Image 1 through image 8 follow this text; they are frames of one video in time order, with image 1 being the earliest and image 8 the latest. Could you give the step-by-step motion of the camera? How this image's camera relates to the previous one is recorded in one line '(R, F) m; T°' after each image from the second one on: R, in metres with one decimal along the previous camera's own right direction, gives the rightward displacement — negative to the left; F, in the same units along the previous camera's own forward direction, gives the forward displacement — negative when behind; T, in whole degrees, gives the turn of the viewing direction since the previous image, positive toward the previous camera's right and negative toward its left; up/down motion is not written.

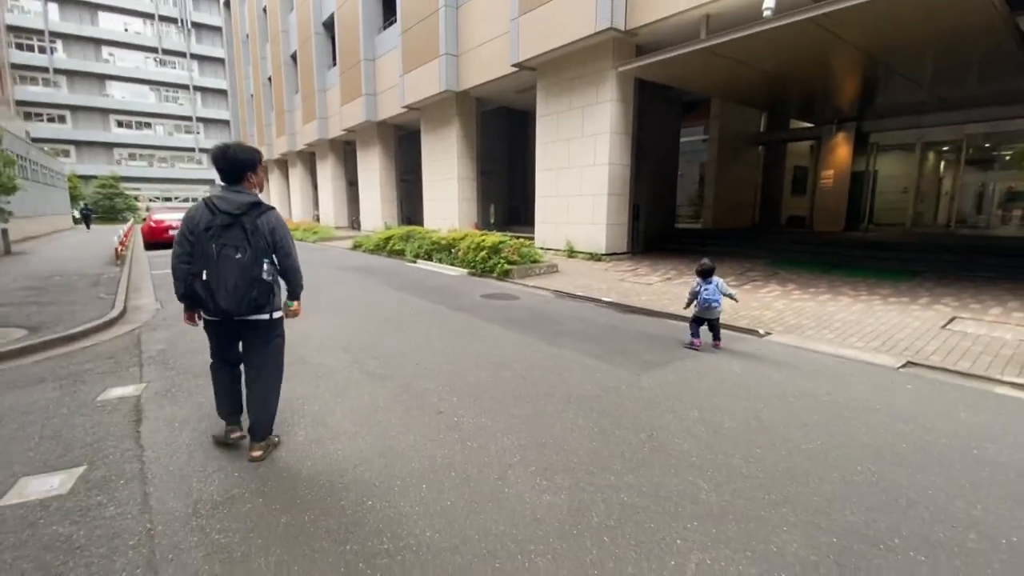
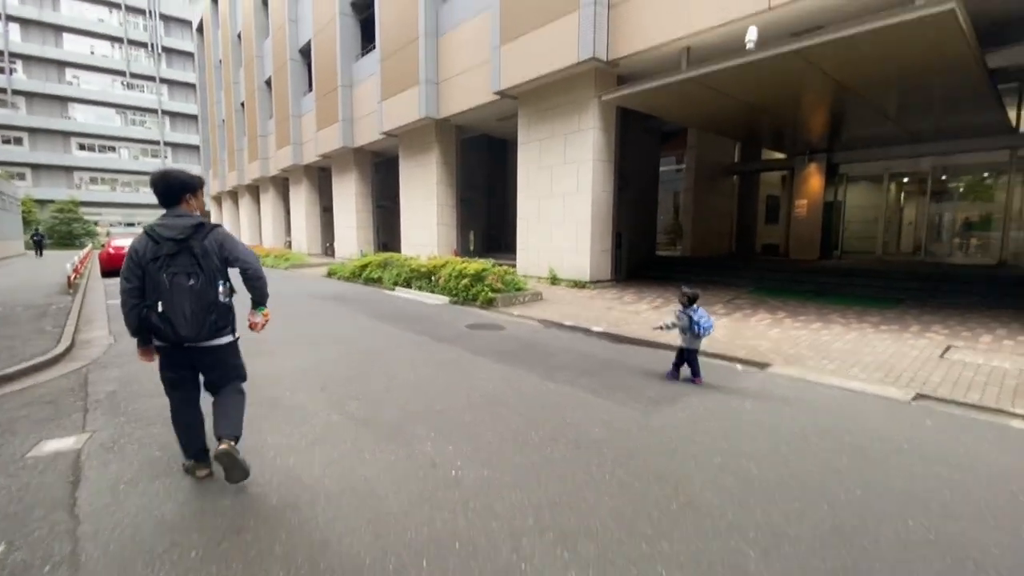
(-0.2, +0.4) m; +3°
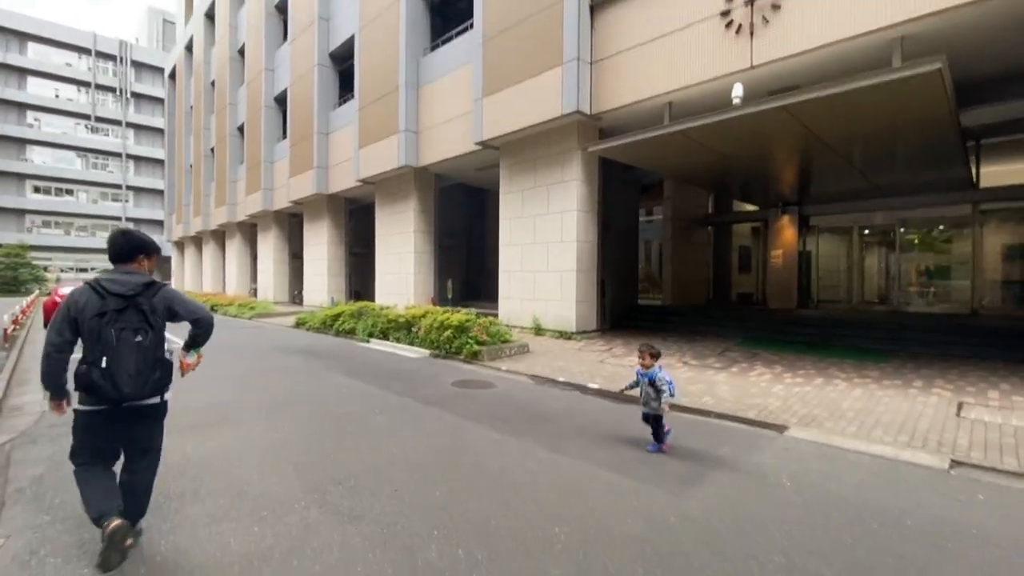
(-0.3, +0.5) m; +4°
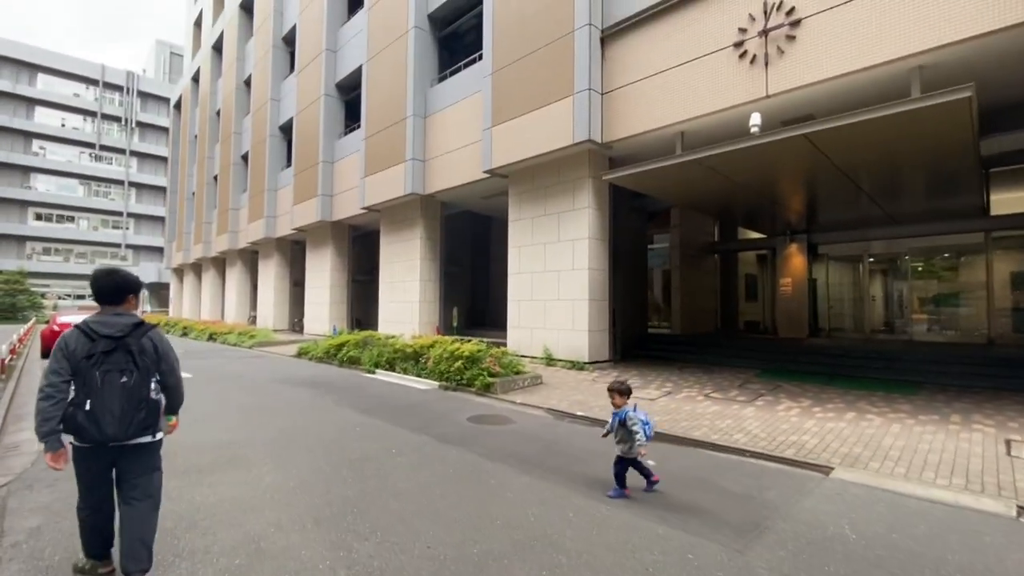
(-0.3, +0.2) m; 0°
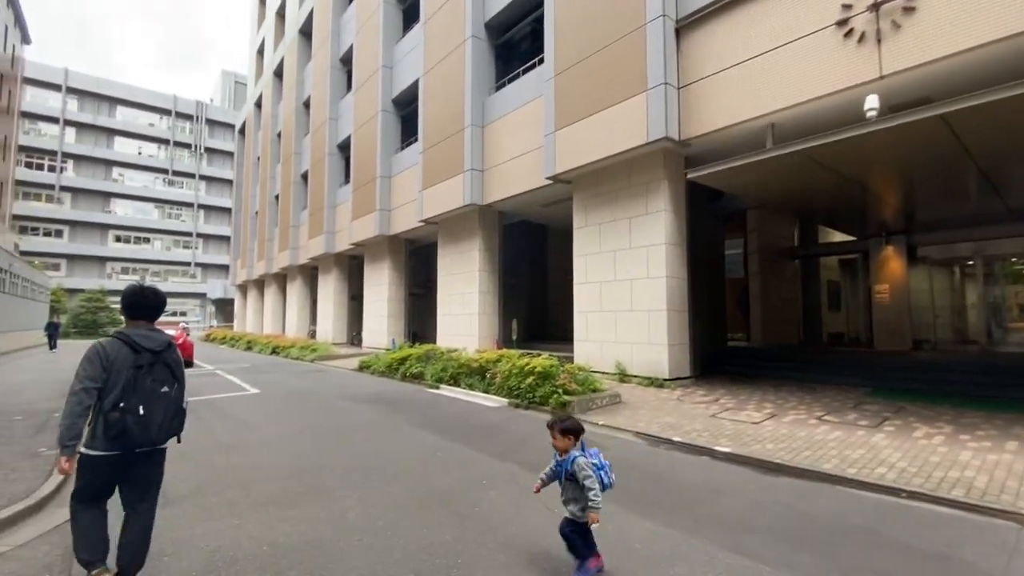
(-0.6, +0.6) m; -5°
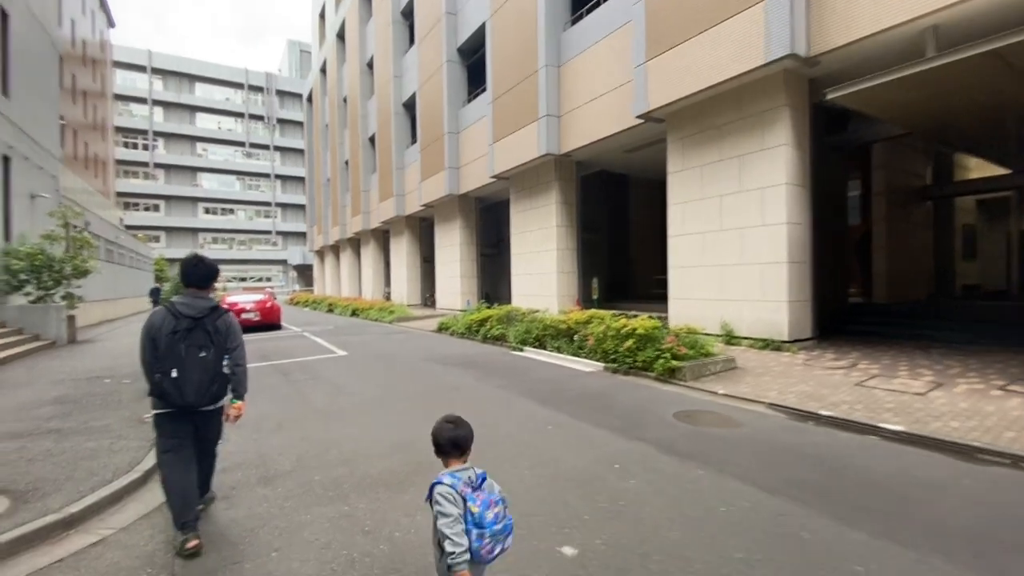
(-0.6, +0.9) m; -7°
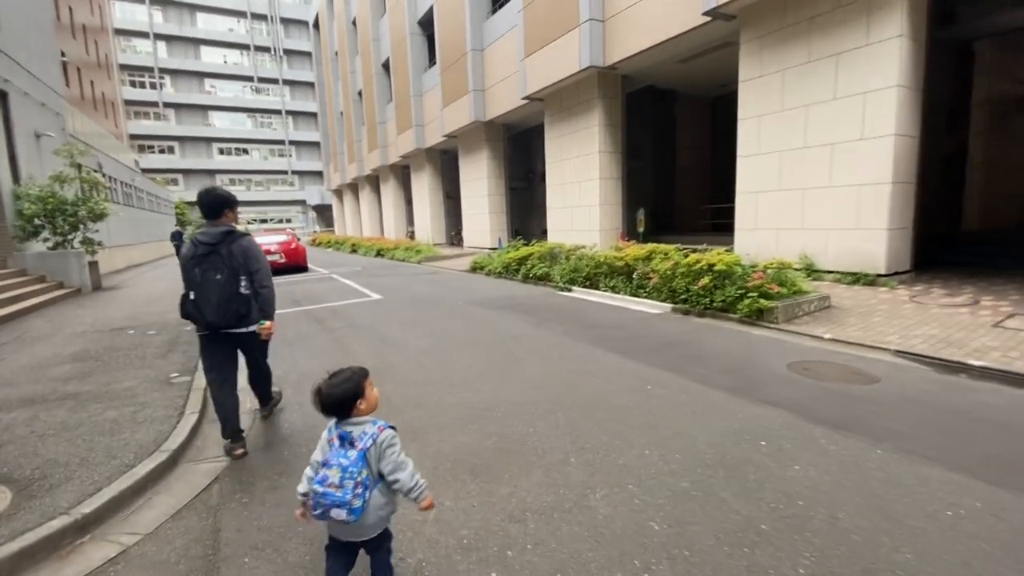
(-0.6, +1.1) m; -2°
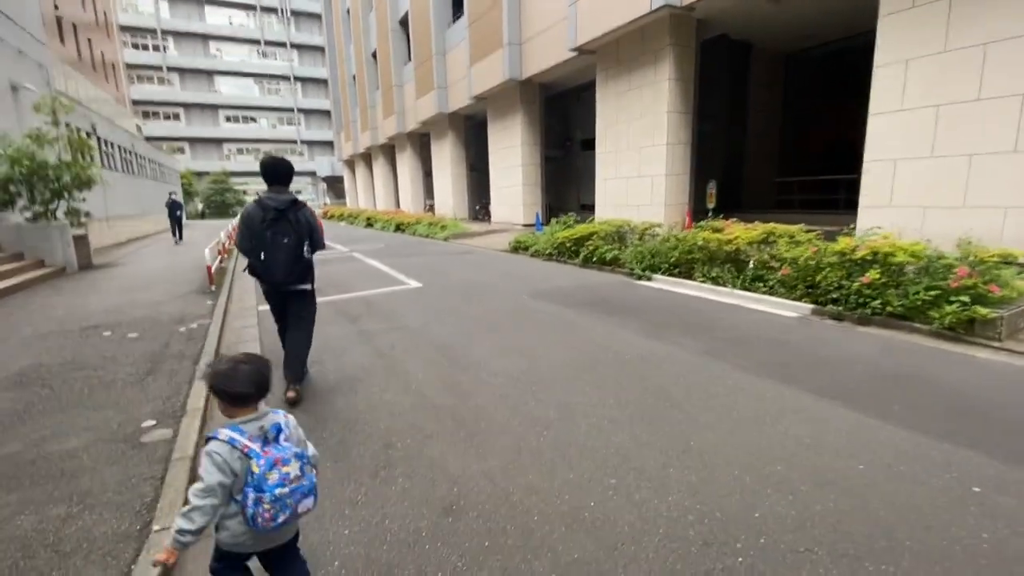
(-1.1, +2.0) m; -1°
